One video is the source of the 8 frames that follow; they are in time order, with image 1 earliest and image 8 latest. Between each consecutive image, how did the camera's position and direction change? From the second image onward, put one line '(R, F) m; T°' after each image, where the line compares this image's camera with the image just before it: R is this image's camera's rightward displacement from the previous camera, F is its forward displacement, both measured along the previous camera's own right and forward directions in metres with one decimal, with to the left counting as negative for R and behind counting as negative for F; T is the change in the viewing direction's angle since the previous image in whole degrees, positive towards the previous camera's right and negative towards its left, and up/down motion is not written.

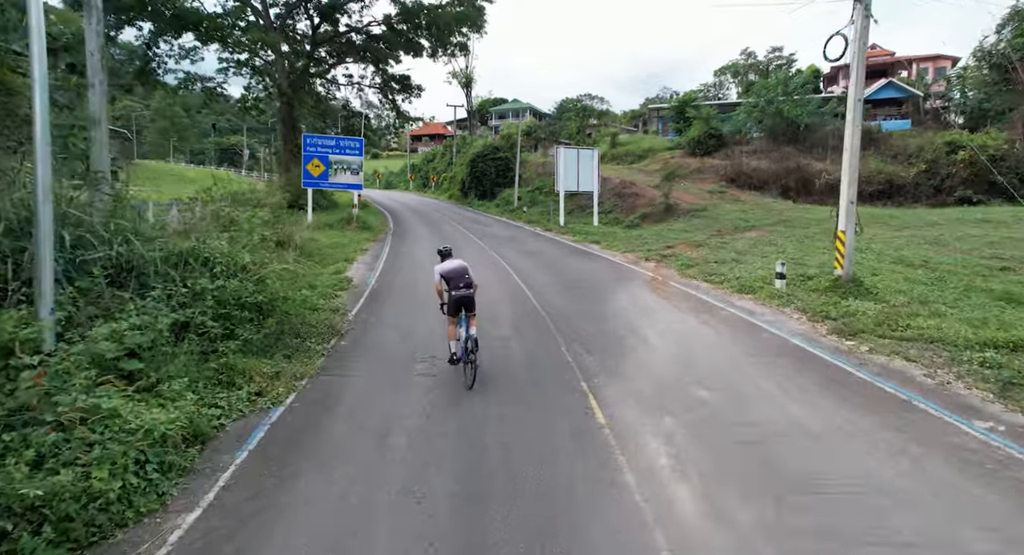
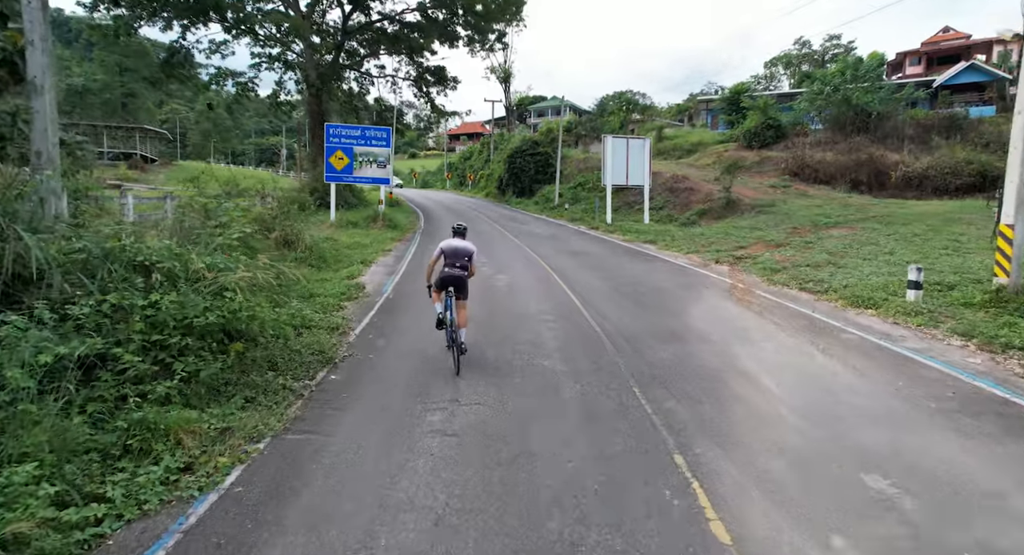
(-0.1, +2.8) m; -3°
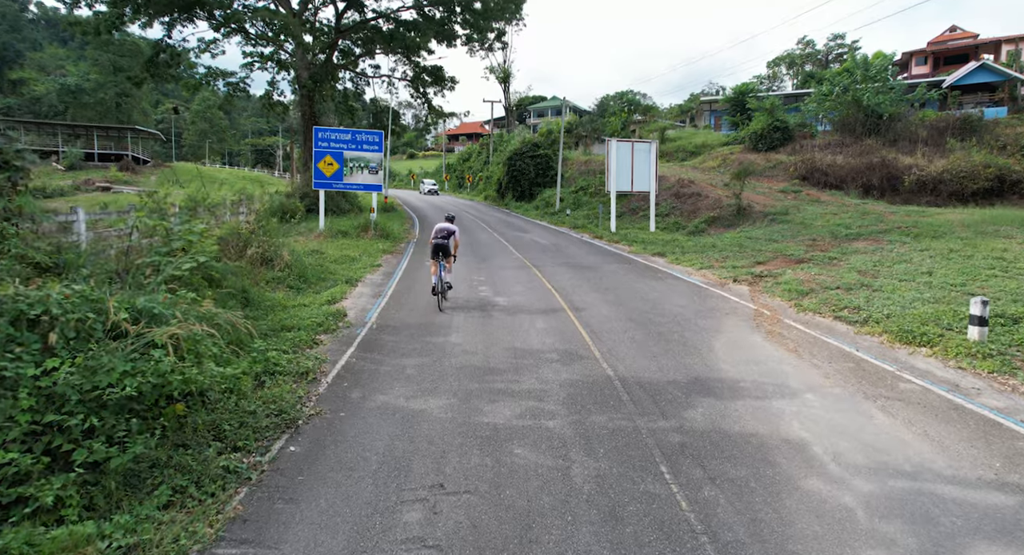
(0.0, +1.4) m; 0°
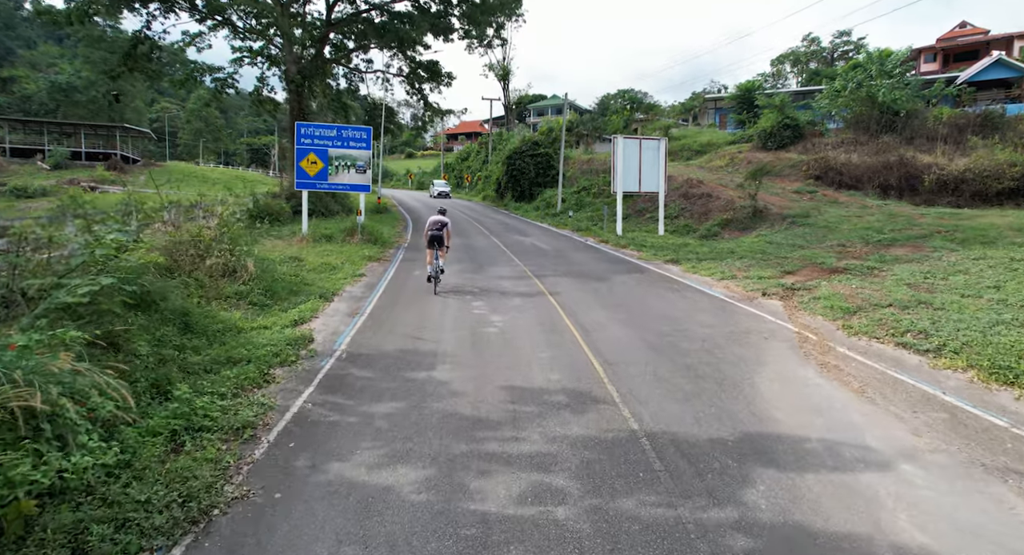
(0.0, +1.8) m; 0°
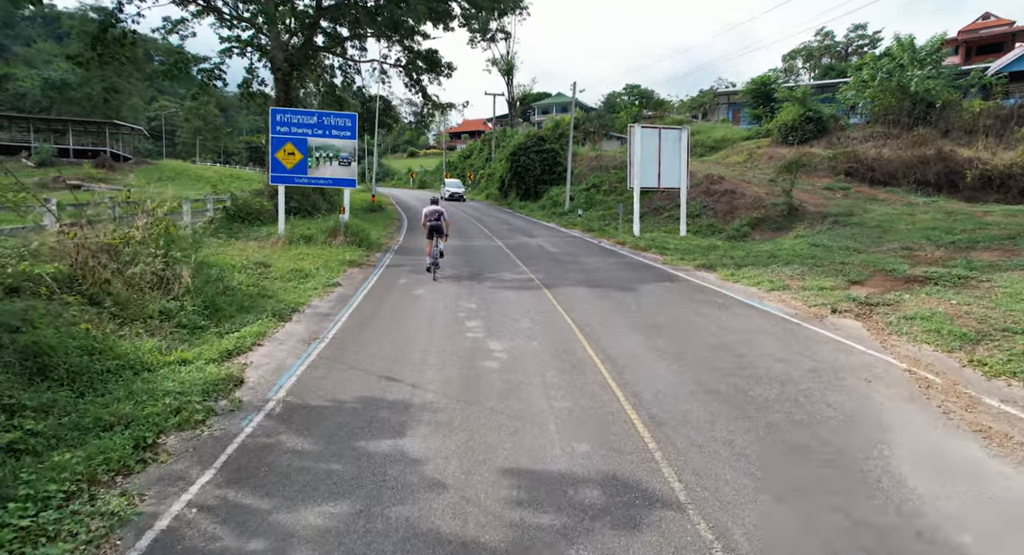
(0.0, +2.7) m; 0°
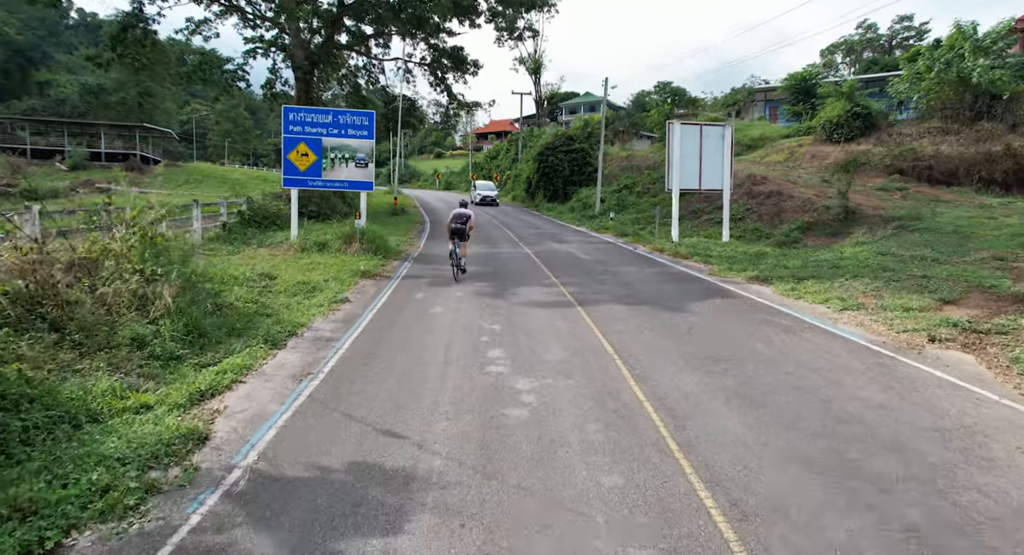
(0.0, +1.6) m; -2°
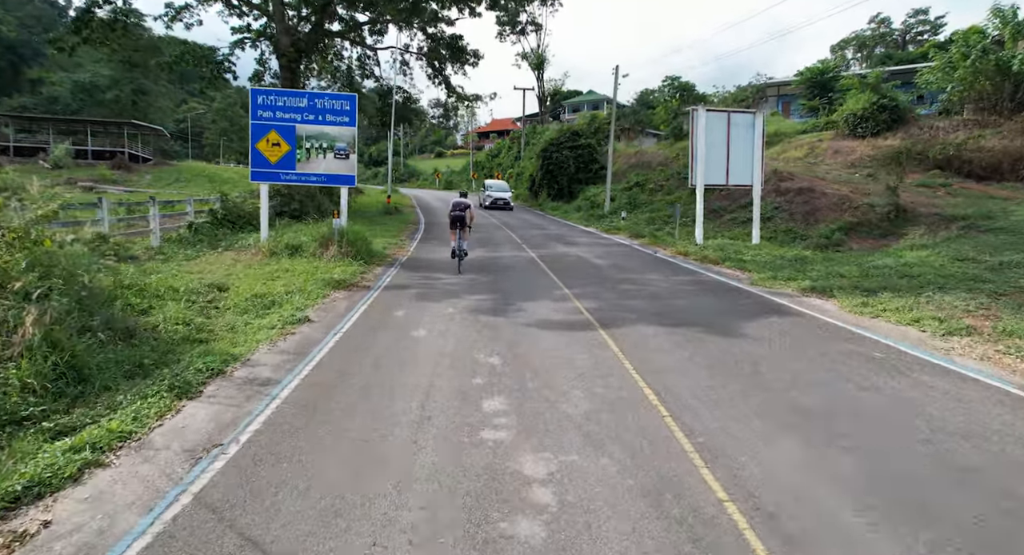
(0.0, +2.5) m; 0°
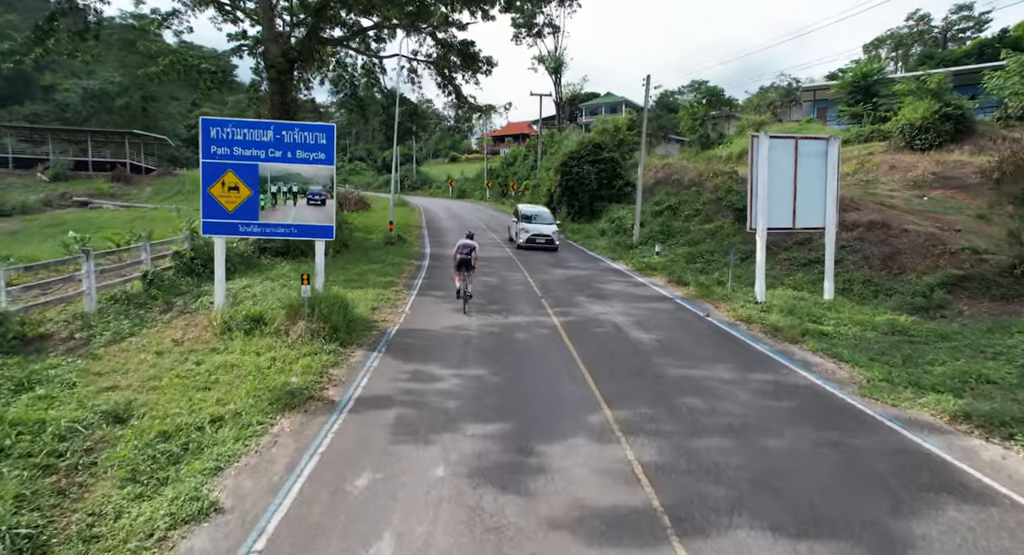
(0.0, +3.5) m; -1°
